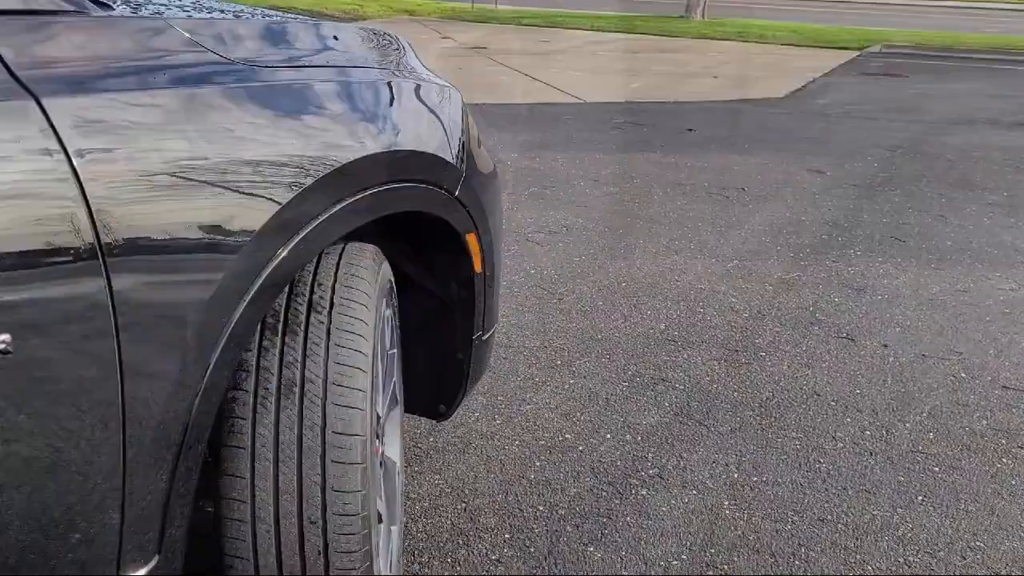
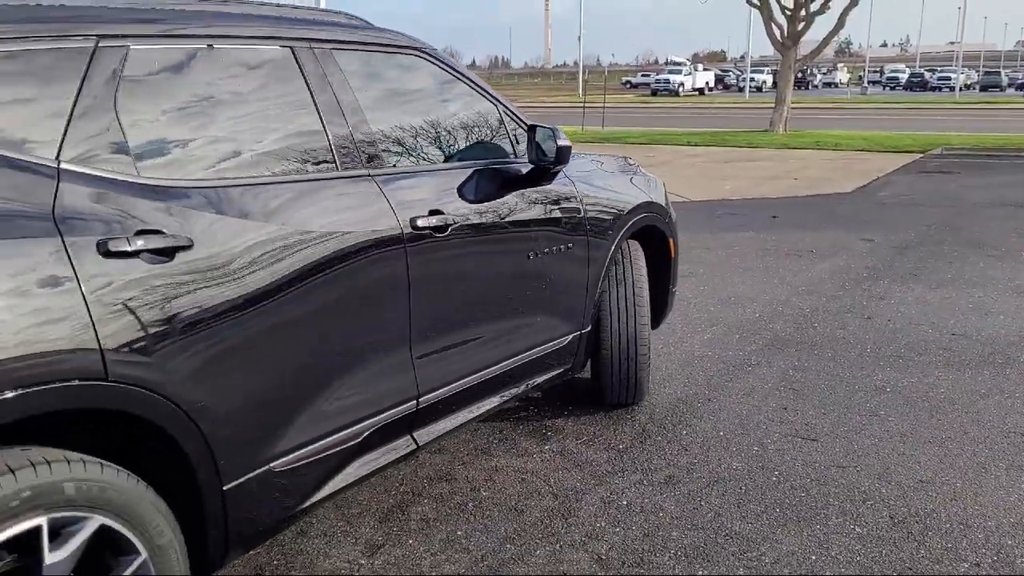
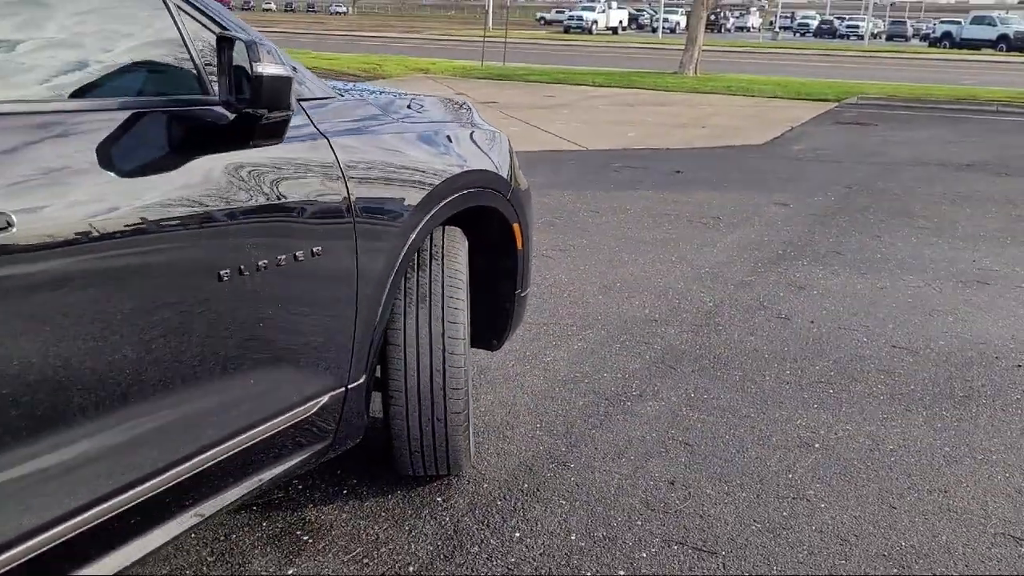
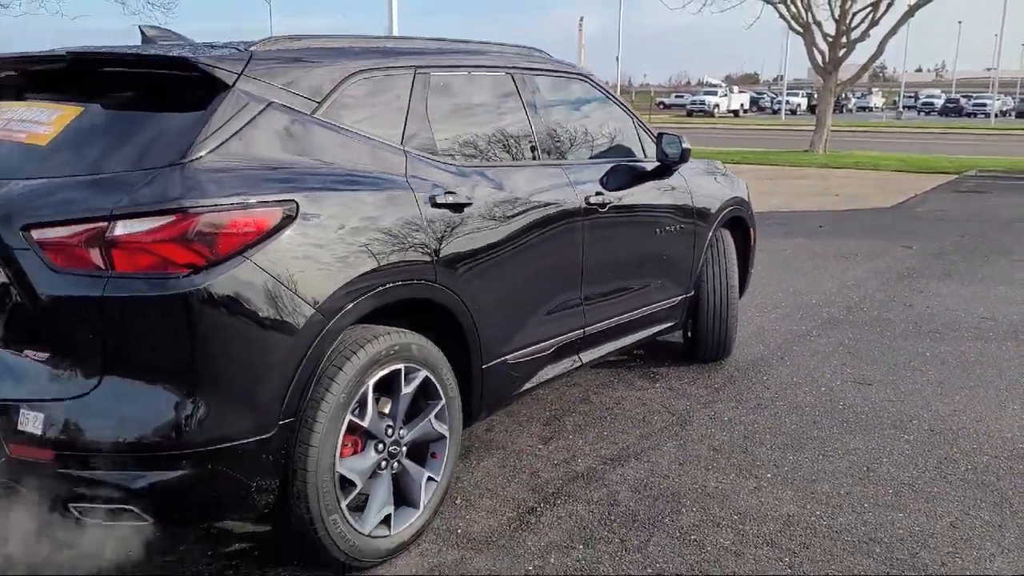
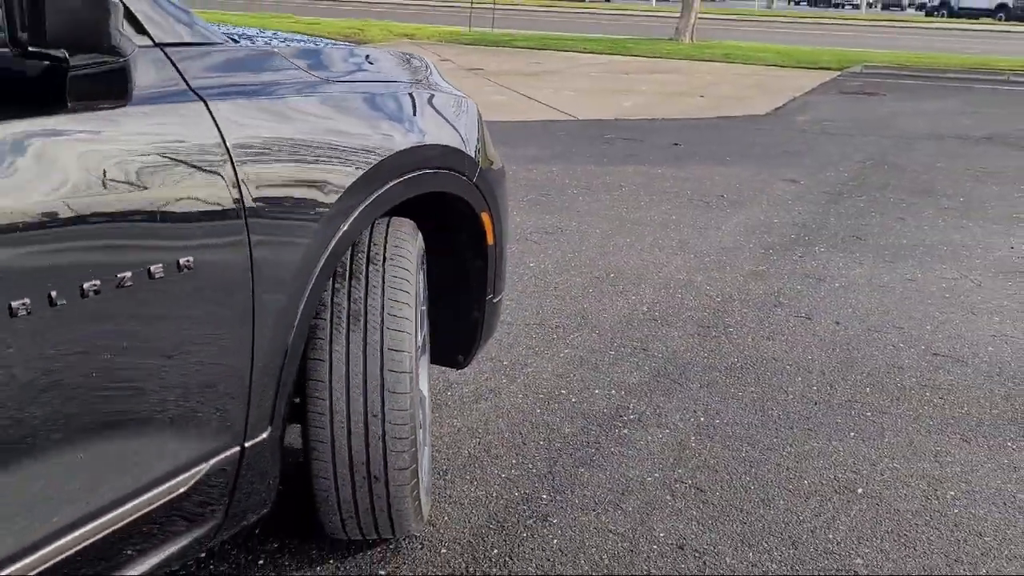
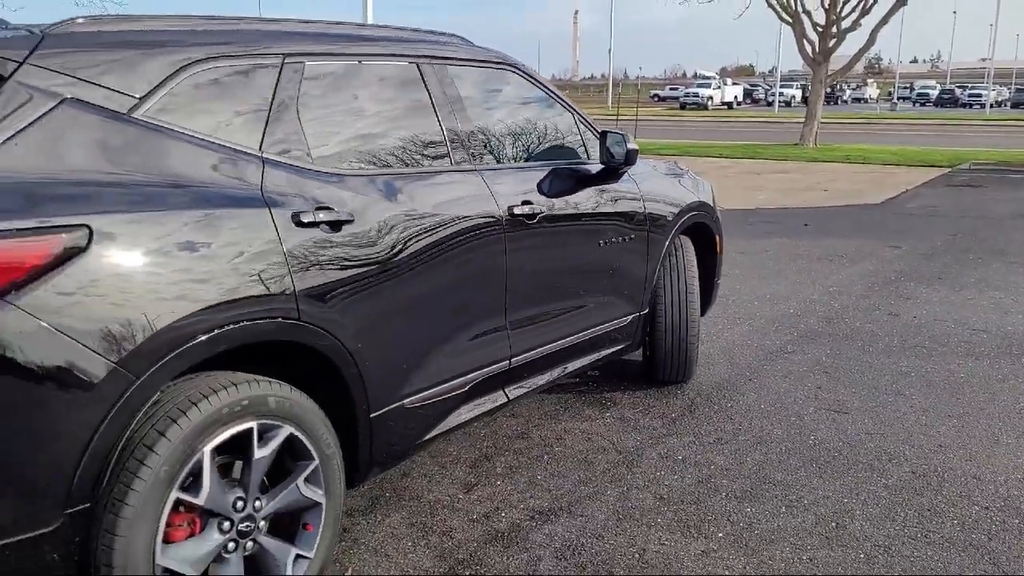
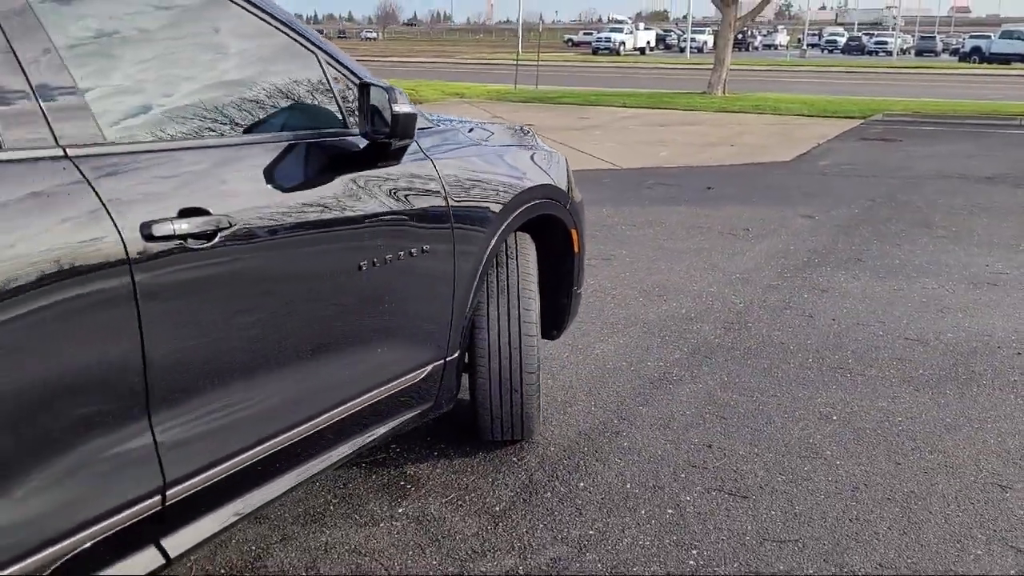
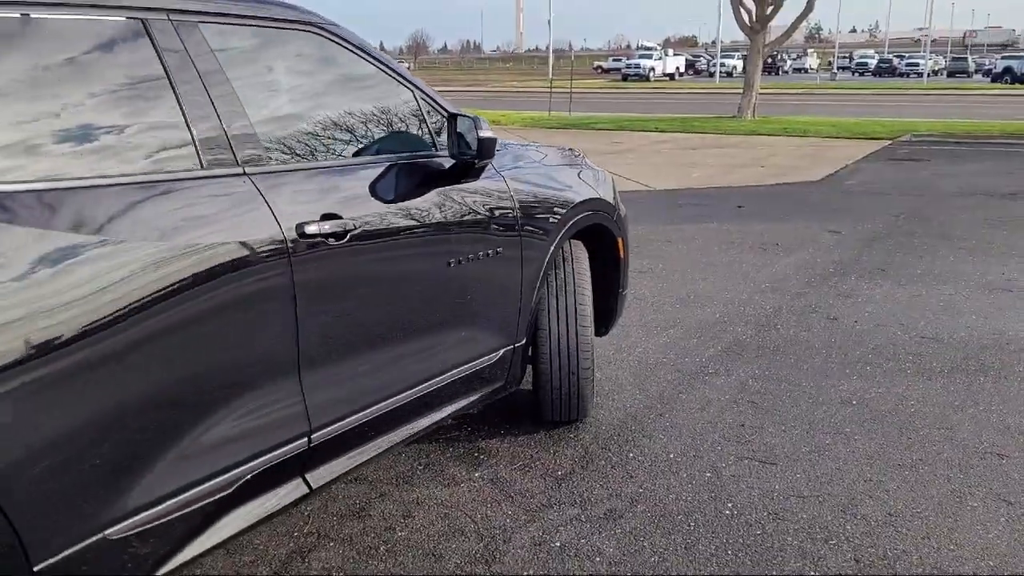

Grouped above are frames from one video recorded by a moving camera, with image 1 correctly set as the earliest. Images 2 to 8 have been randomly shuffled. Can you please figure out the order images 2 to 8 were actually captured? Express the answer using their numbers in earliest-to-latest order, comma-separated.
5, 3, 7, 8, 2, 6, 4
